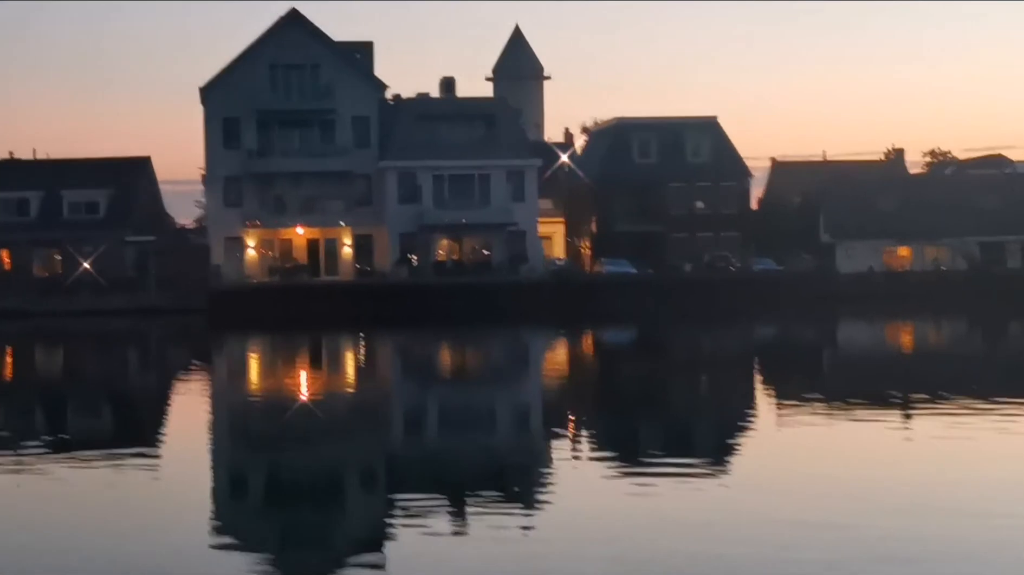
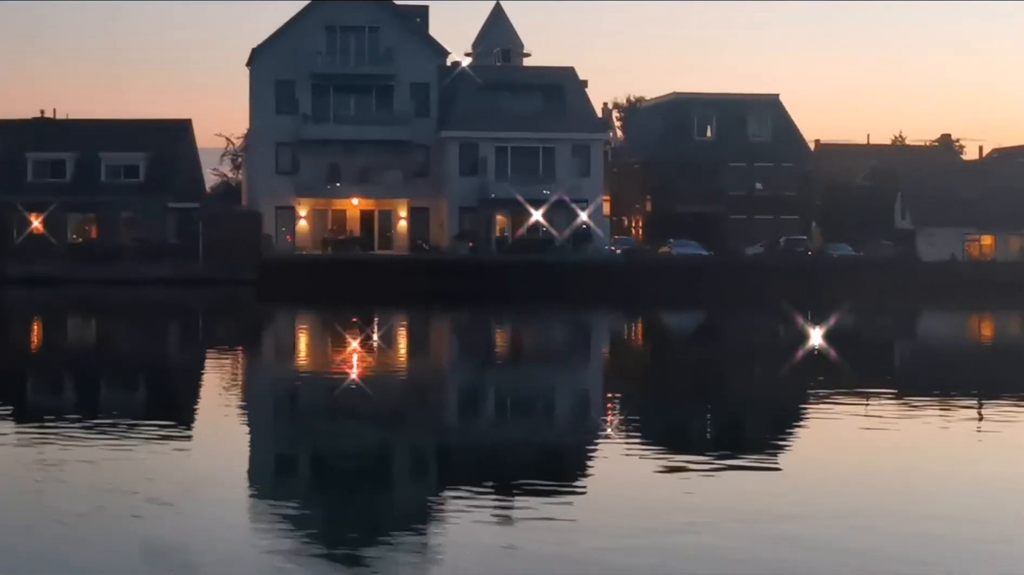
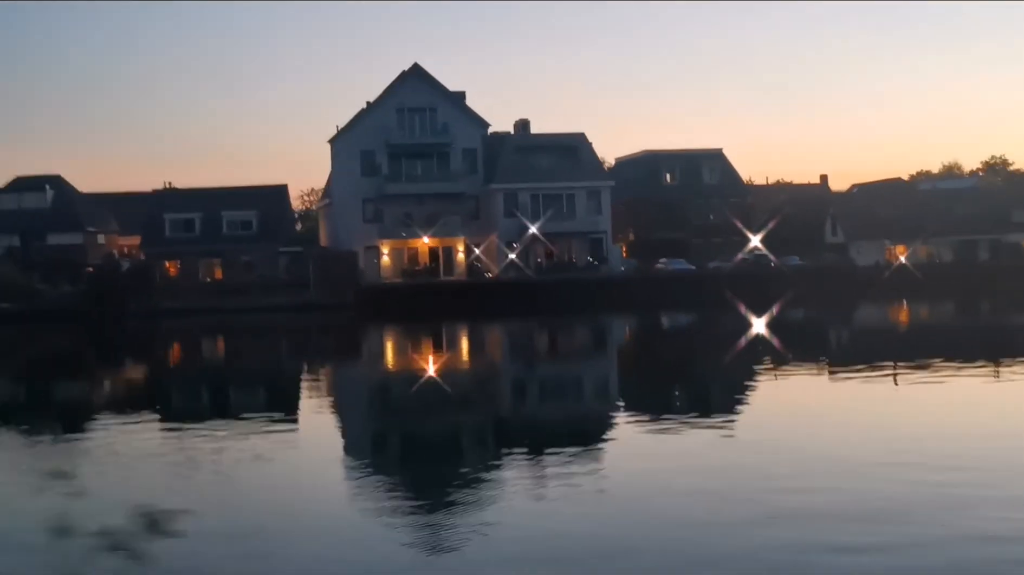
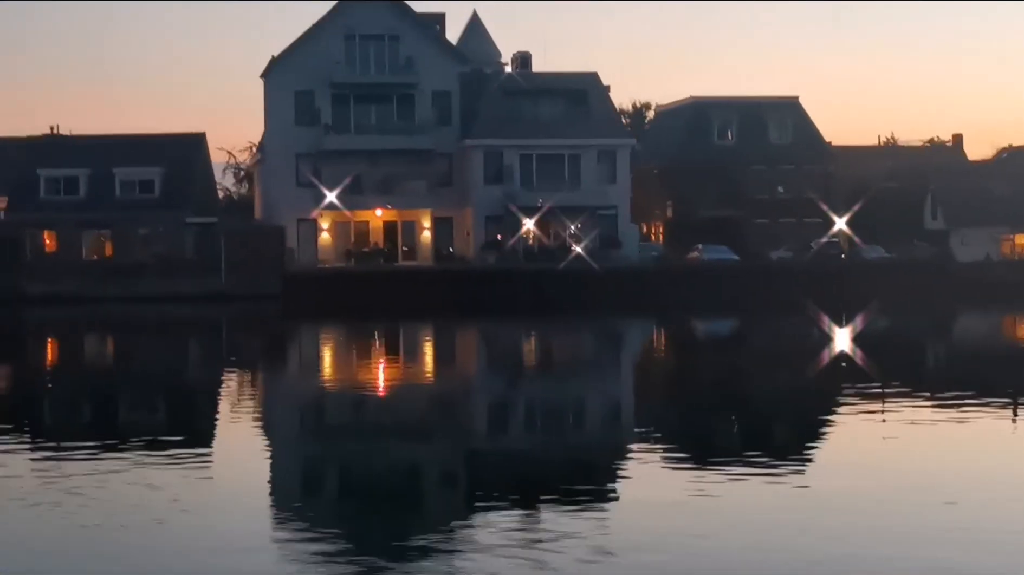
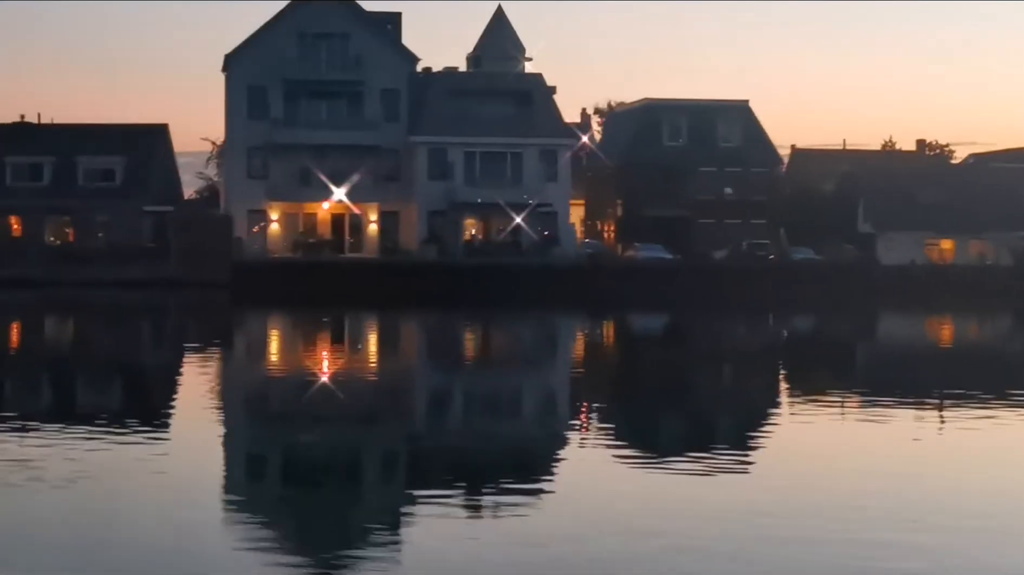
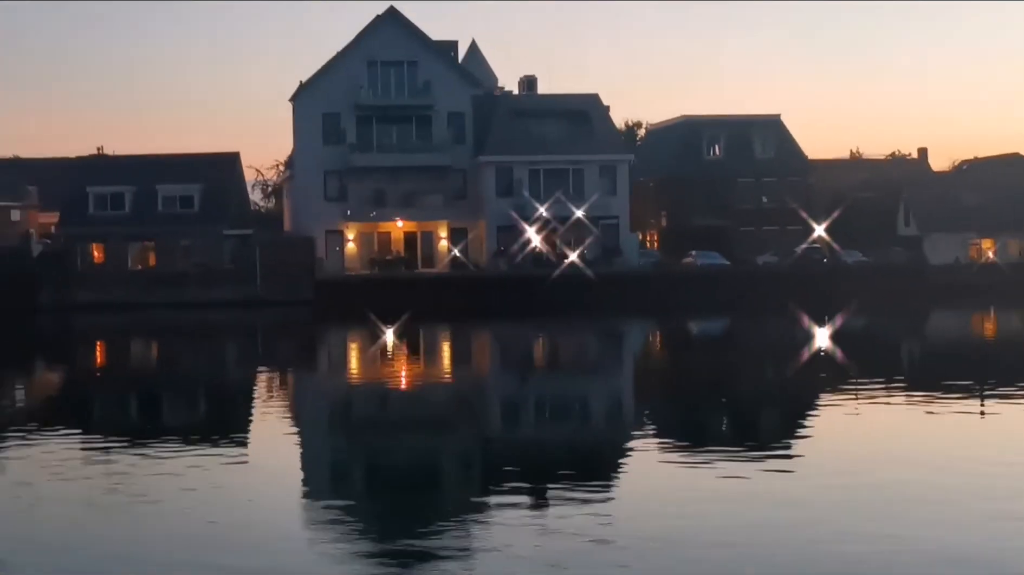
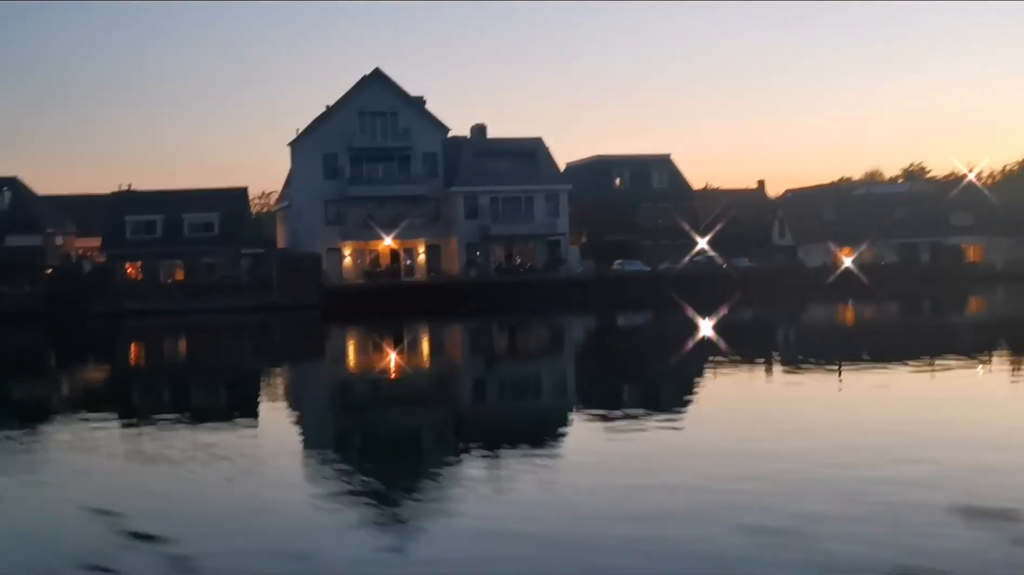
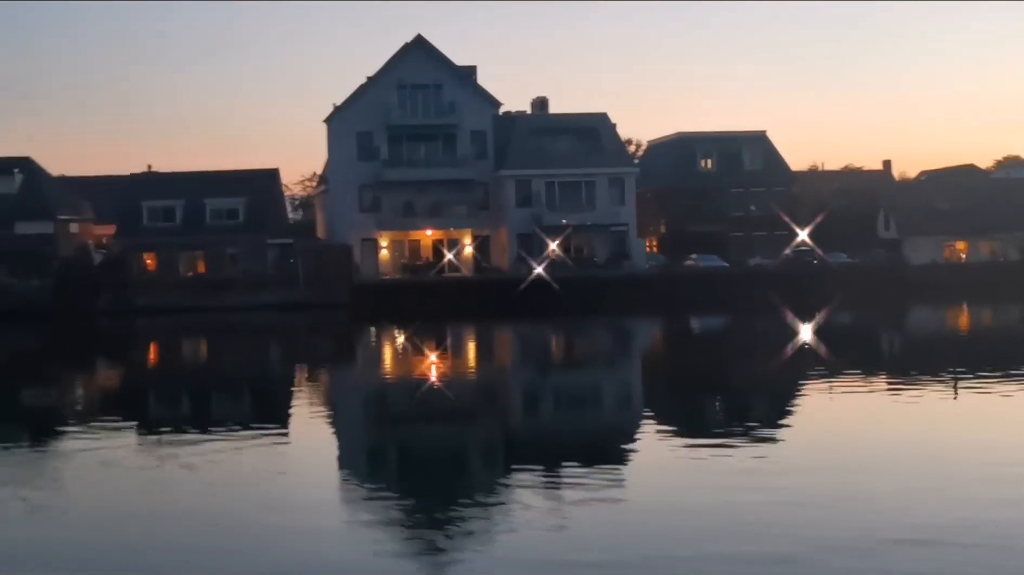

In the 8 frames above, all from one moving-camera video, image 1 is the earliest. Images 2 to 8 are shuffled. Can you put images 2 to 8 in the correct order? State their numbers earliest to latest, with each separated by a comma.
5, 2, 4, 6, 8, 3, 7
